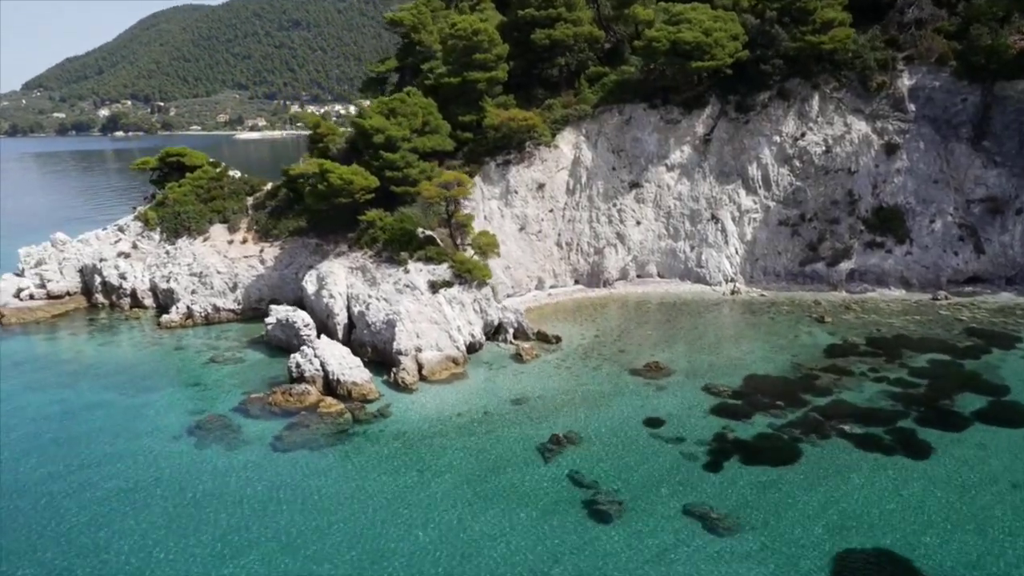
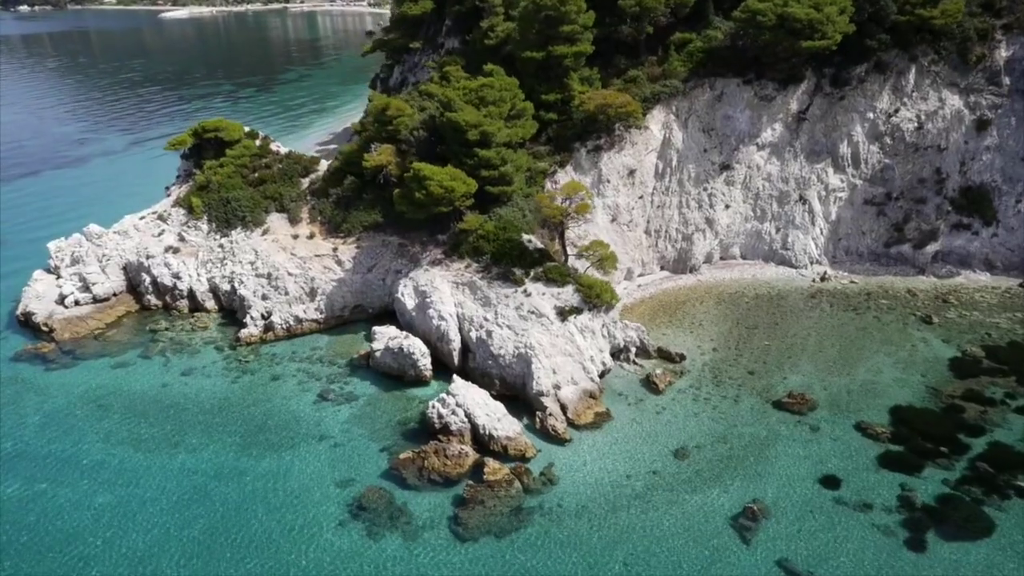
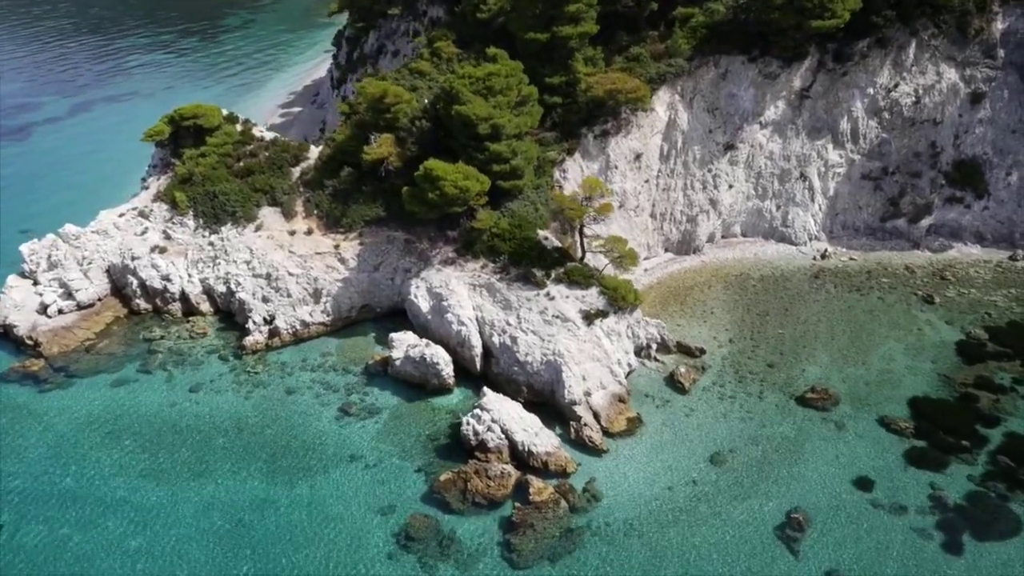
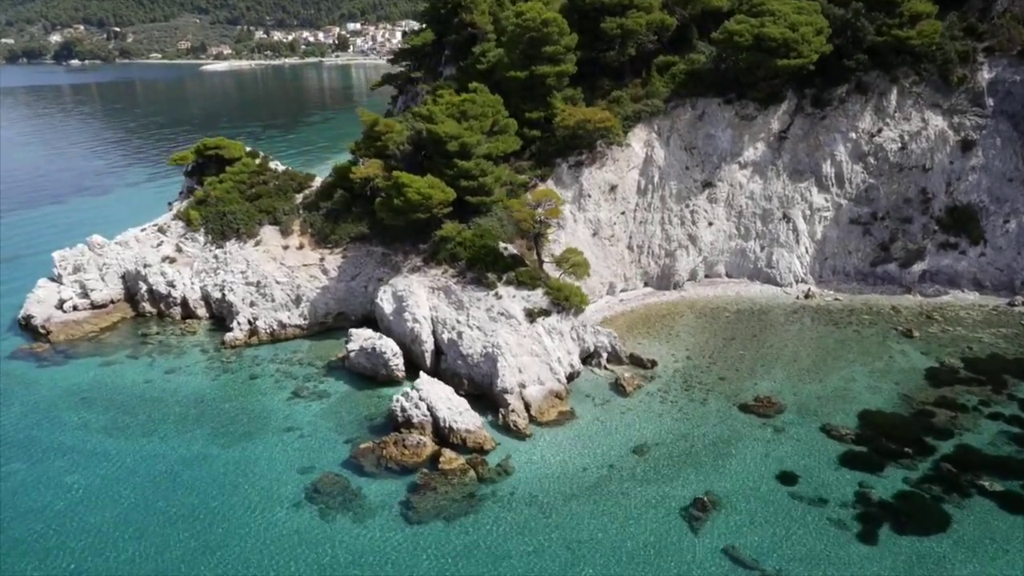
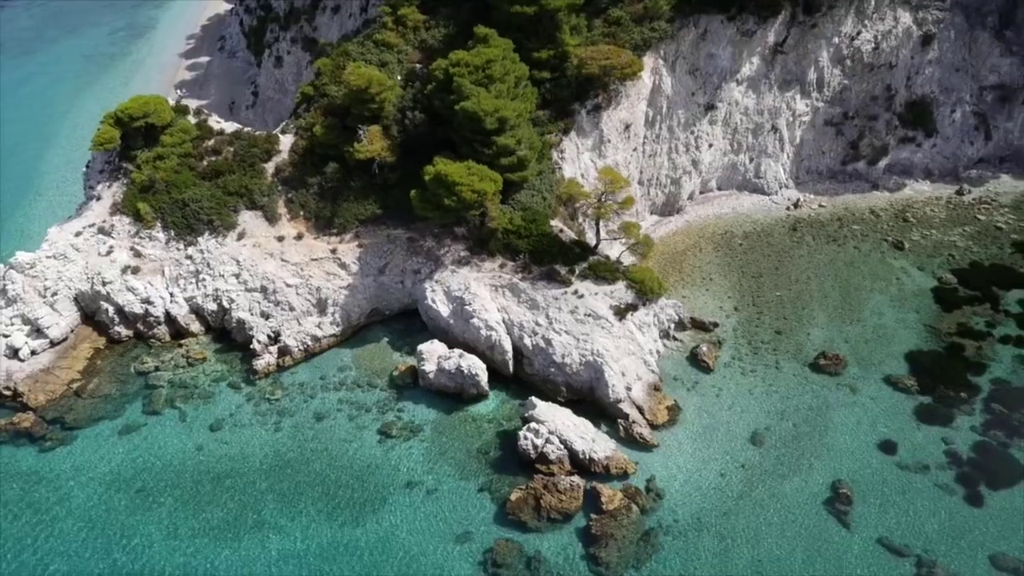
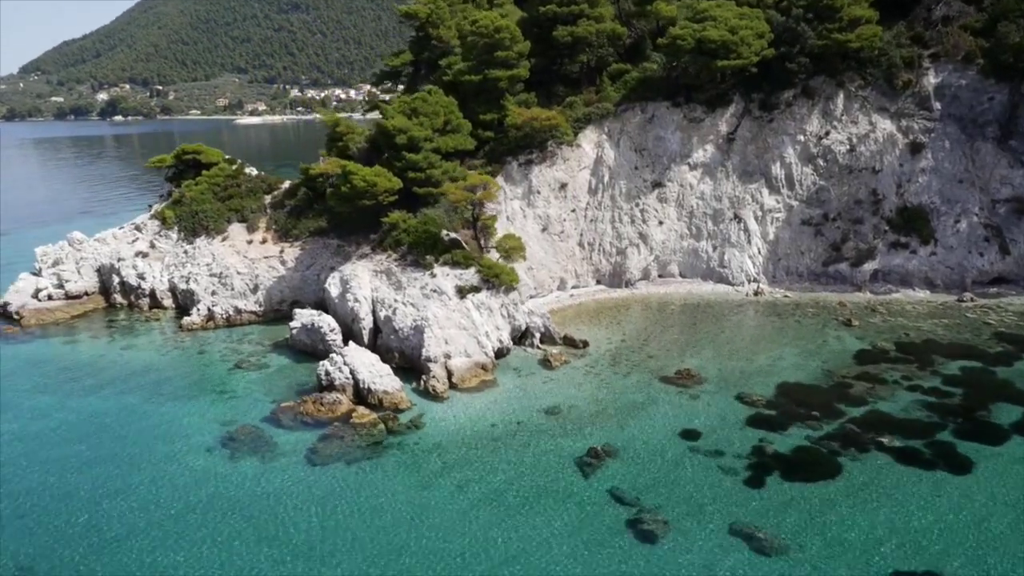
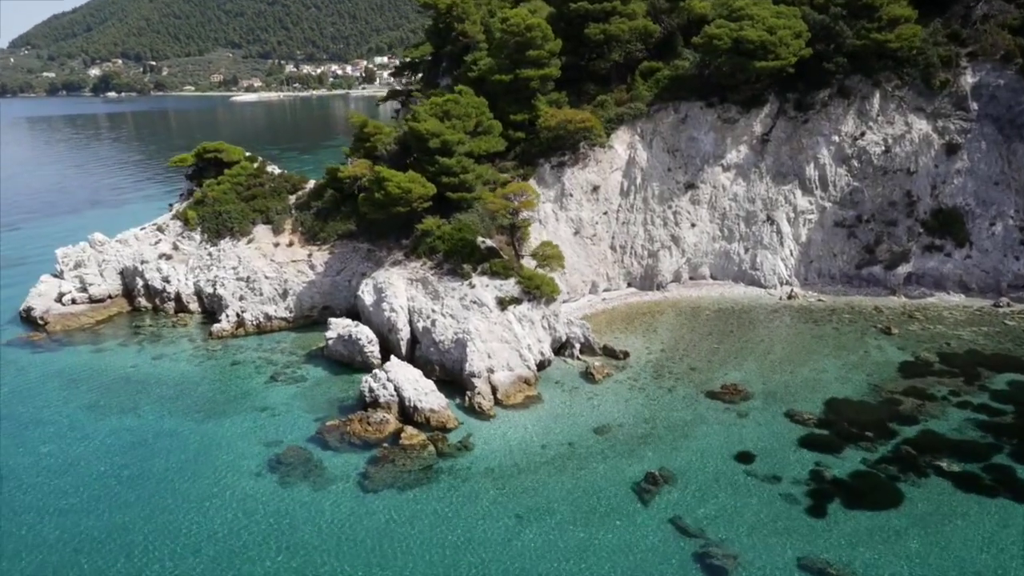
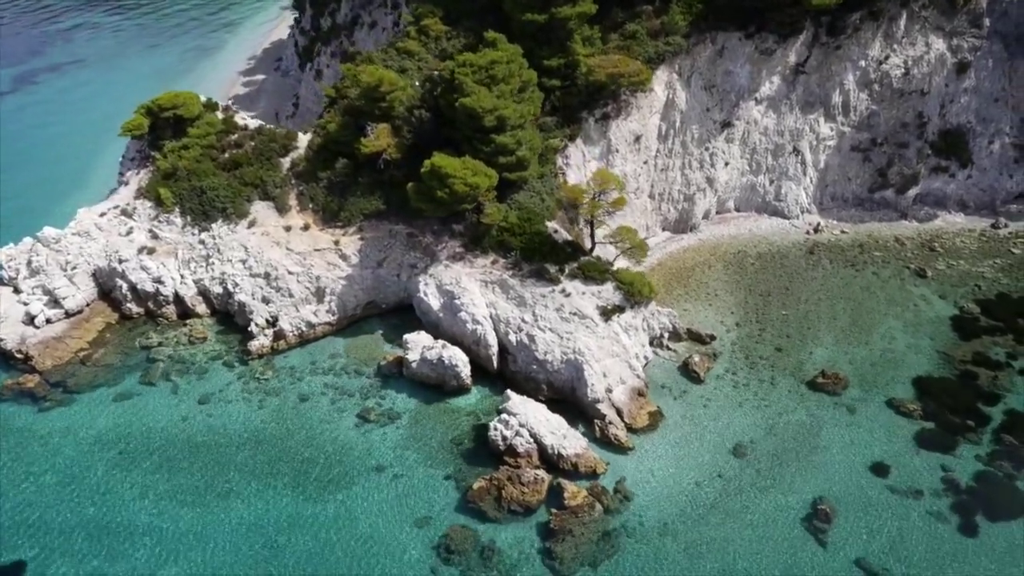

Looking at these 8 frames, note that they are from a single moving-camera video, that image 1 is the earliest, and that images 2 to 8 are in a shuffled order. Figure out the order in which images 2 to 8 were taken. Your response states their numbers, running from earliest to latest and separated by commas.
6, 7, 4, 2, 3, 8, 5
